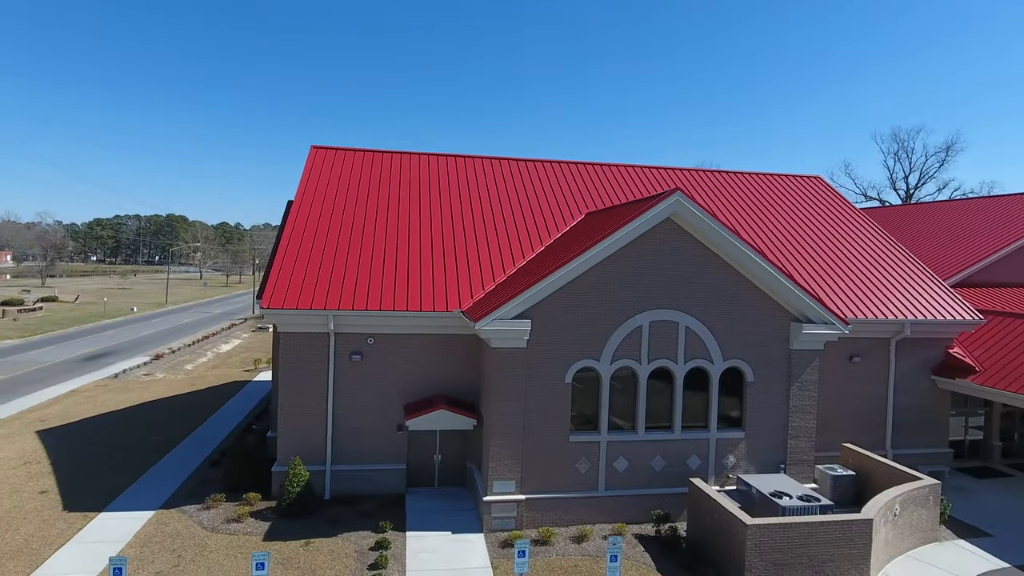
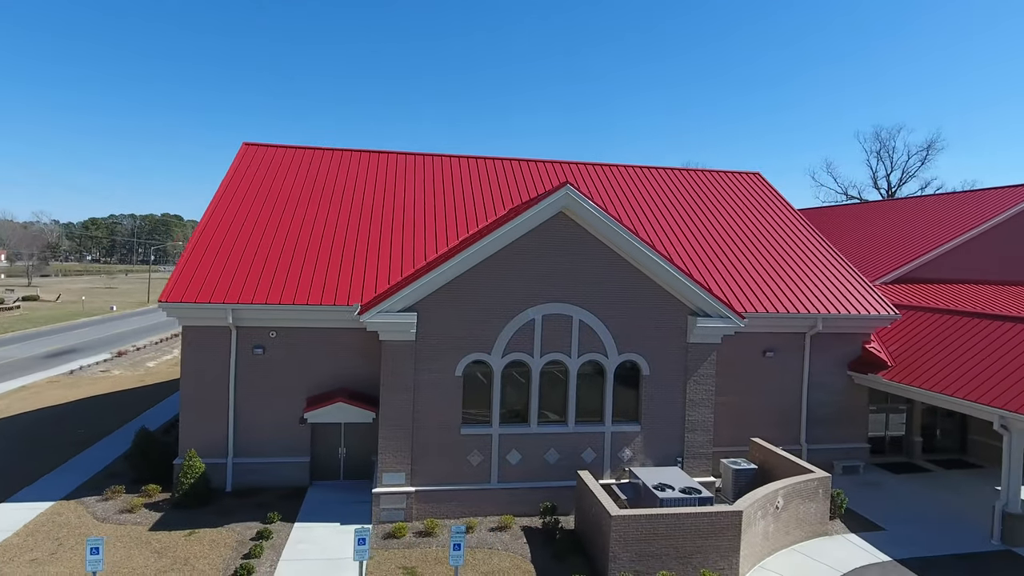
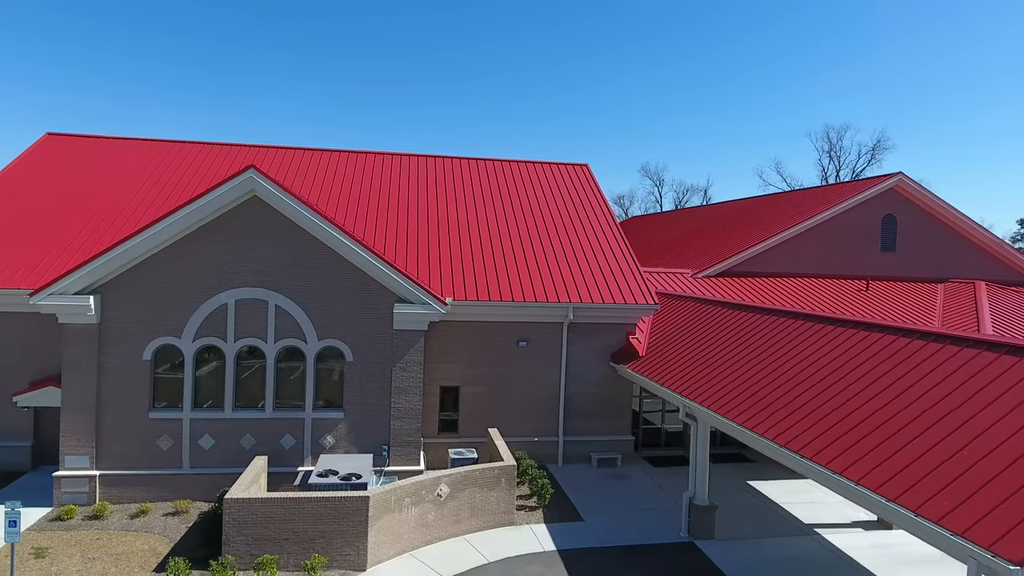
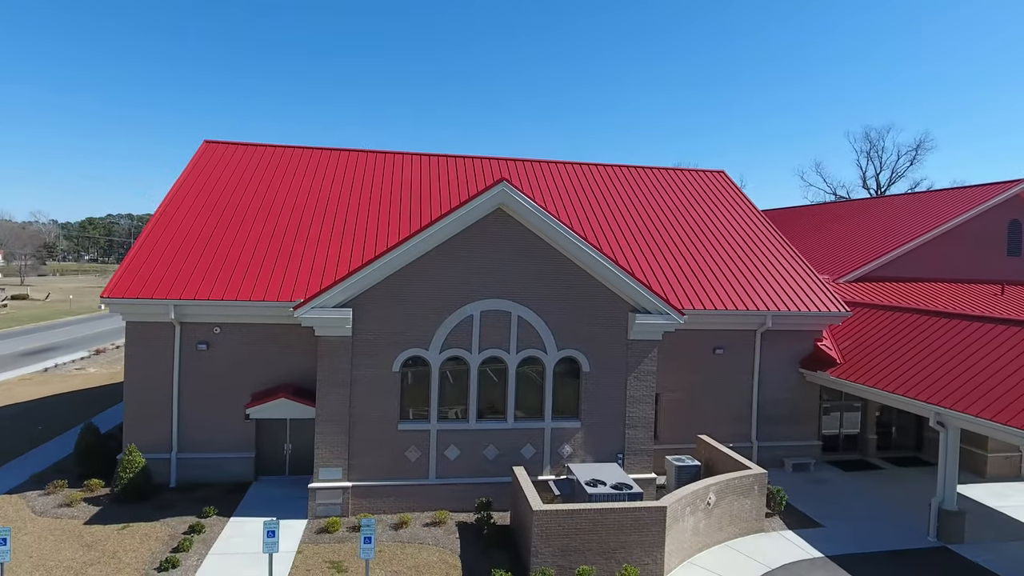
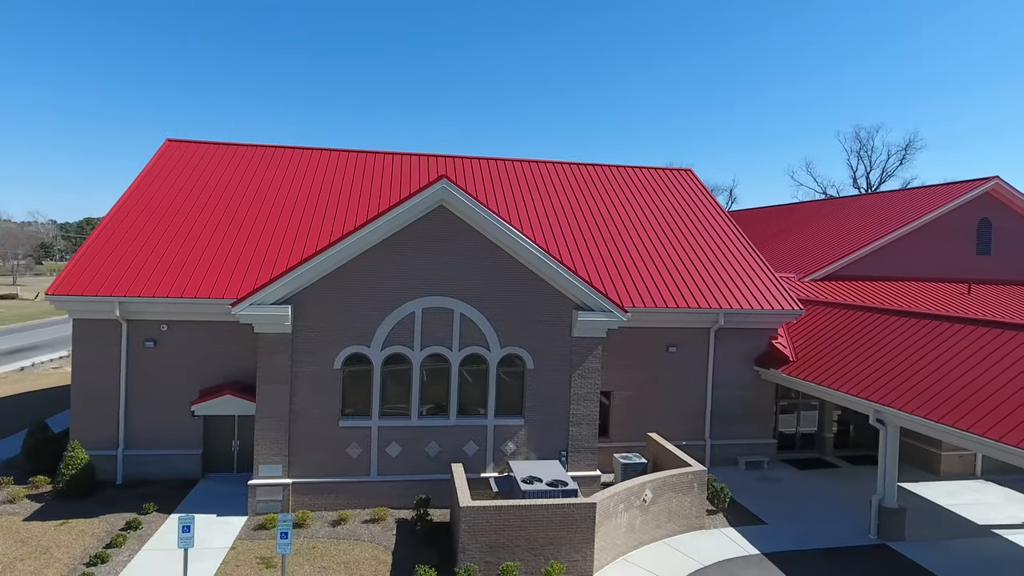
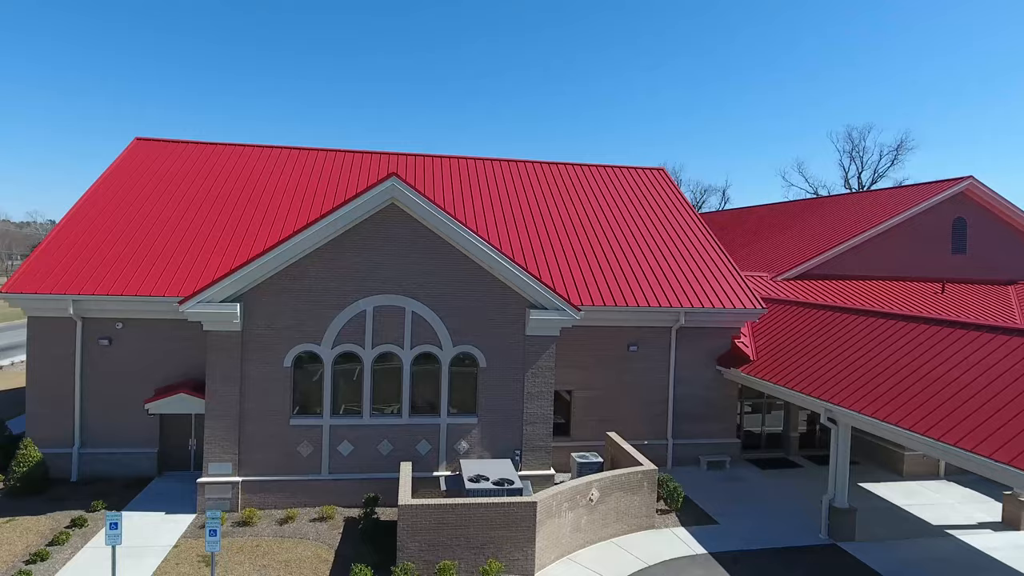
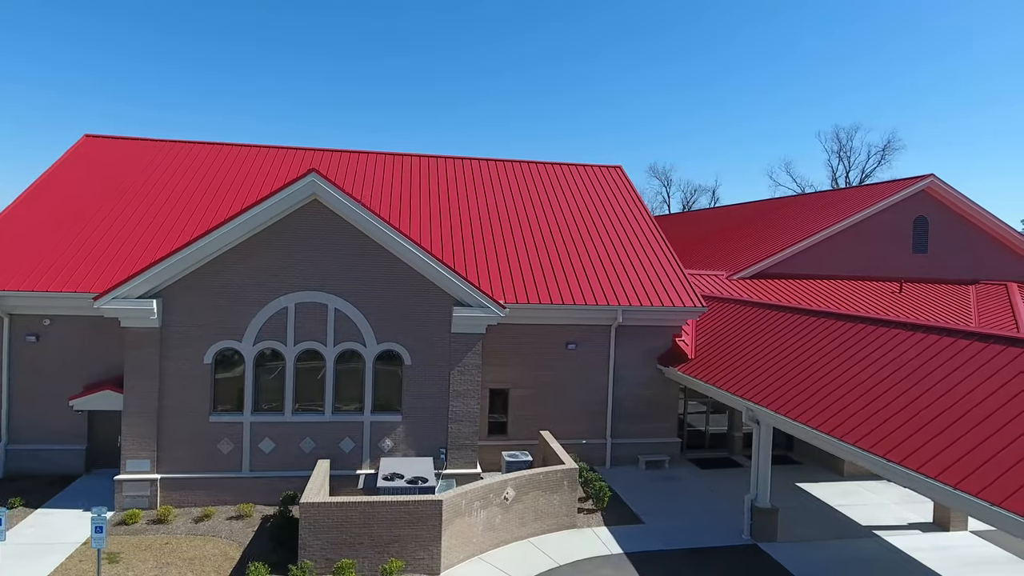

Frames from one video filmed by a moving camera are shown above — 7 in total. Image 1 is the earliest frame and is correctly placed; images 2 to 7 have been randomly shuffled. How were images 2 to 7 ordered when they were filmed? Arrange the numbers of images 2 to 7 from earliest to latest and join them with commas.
2, 4, 5, 6, 7, 3
